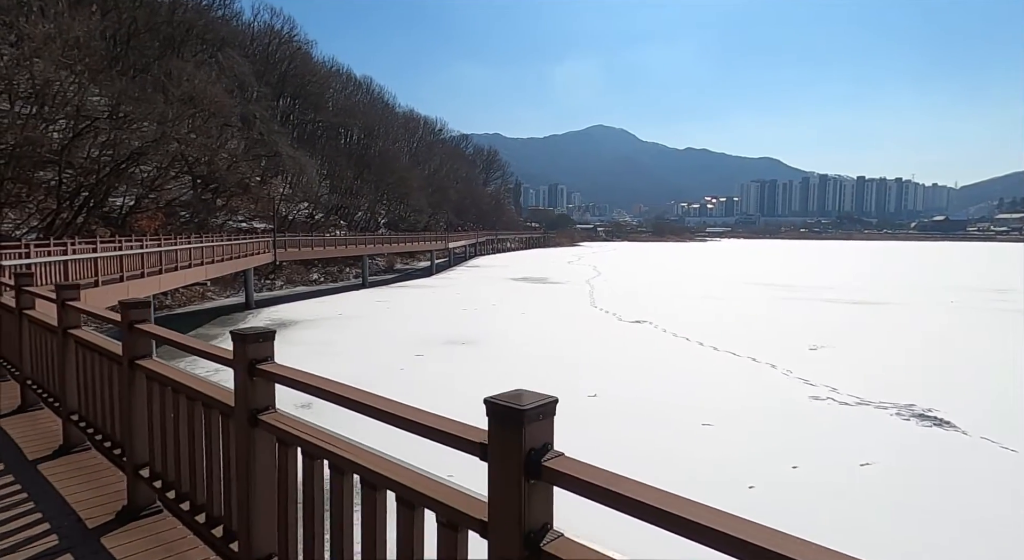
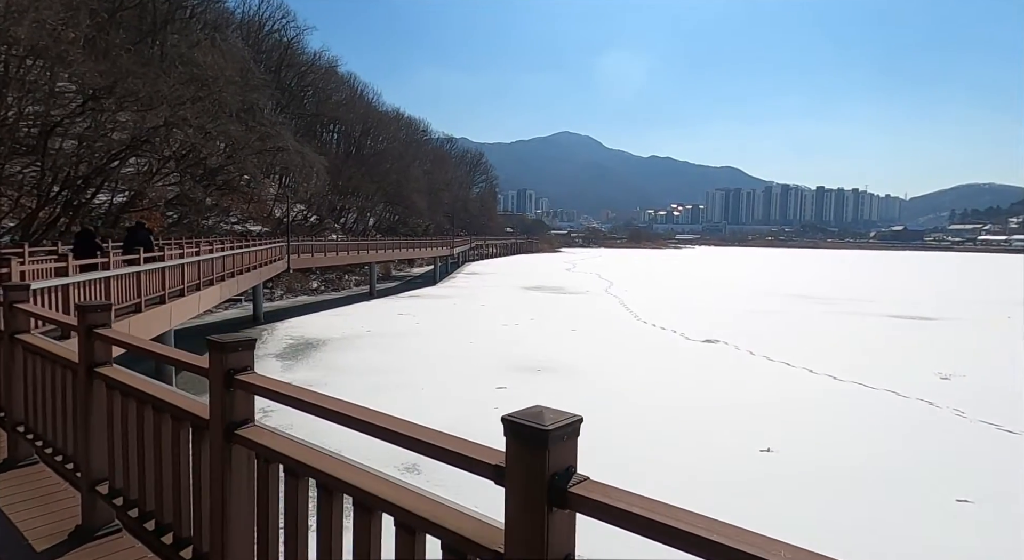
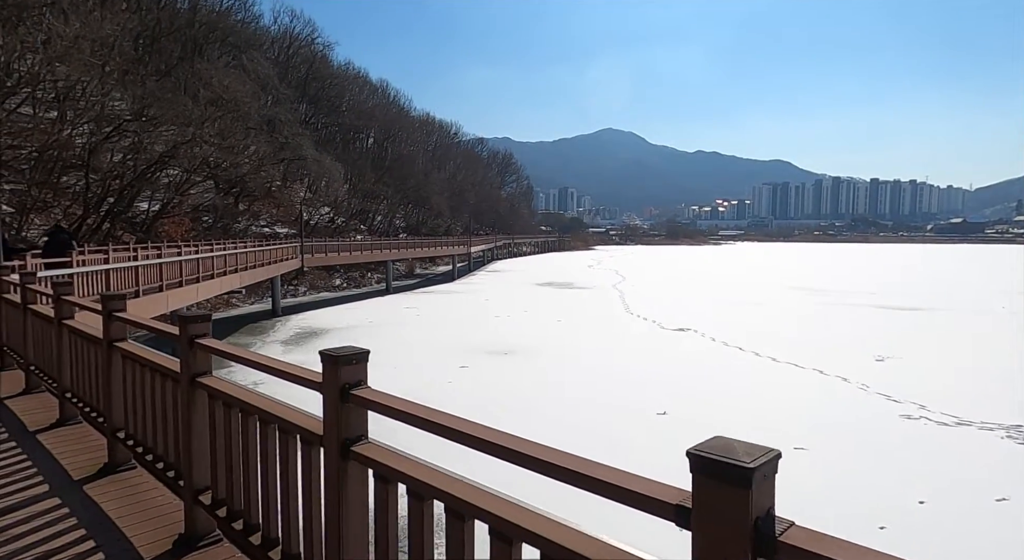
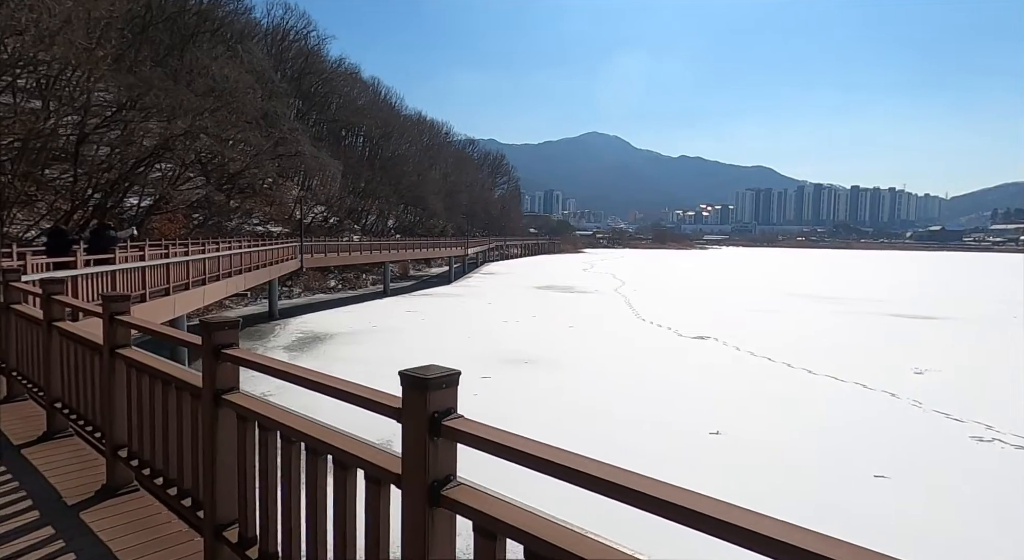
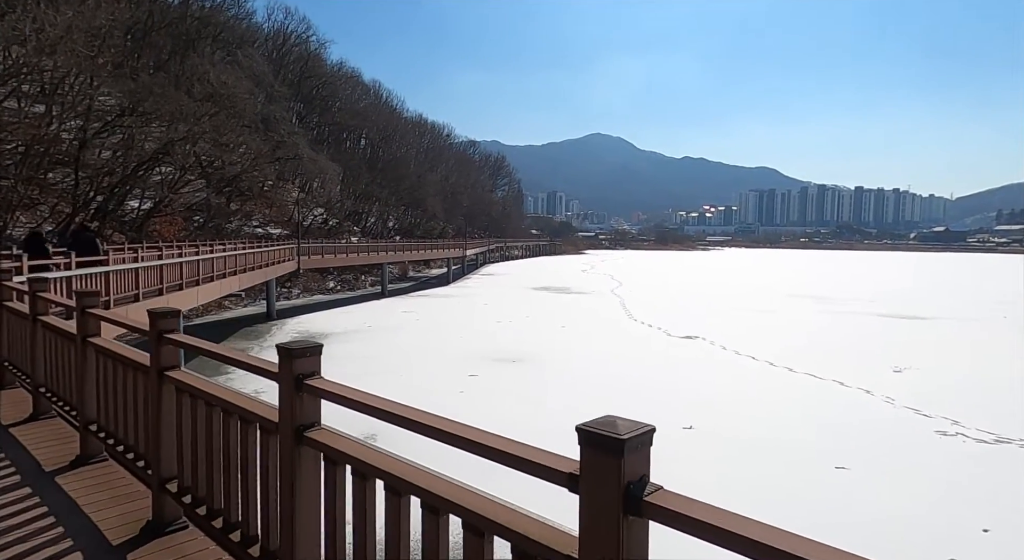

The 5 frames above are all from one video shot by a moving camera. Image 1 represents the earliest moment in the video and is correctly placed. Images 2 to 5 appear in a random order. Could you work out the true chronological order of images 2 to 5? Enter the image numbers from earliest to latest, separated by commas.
3, 5, 4, 2
